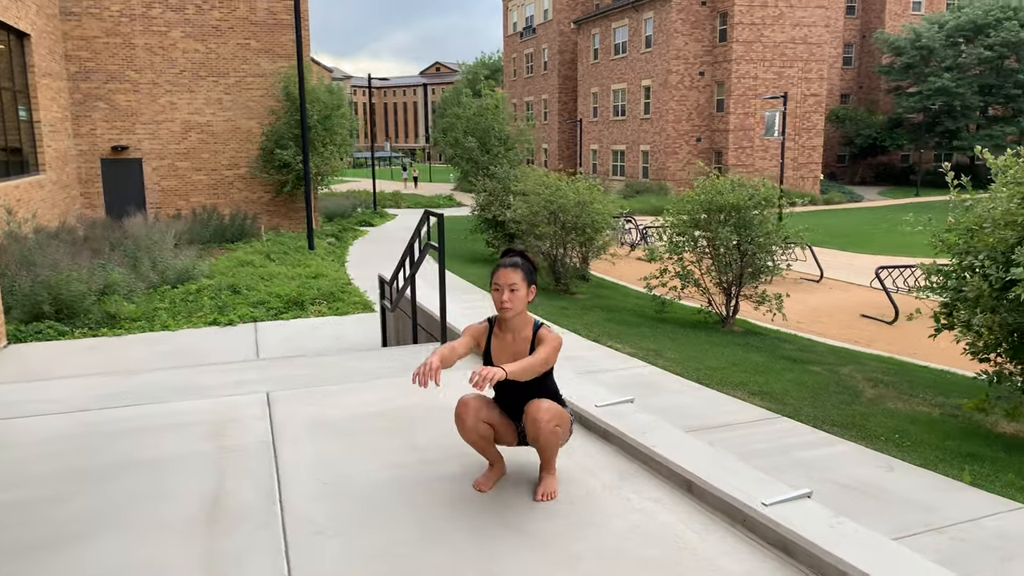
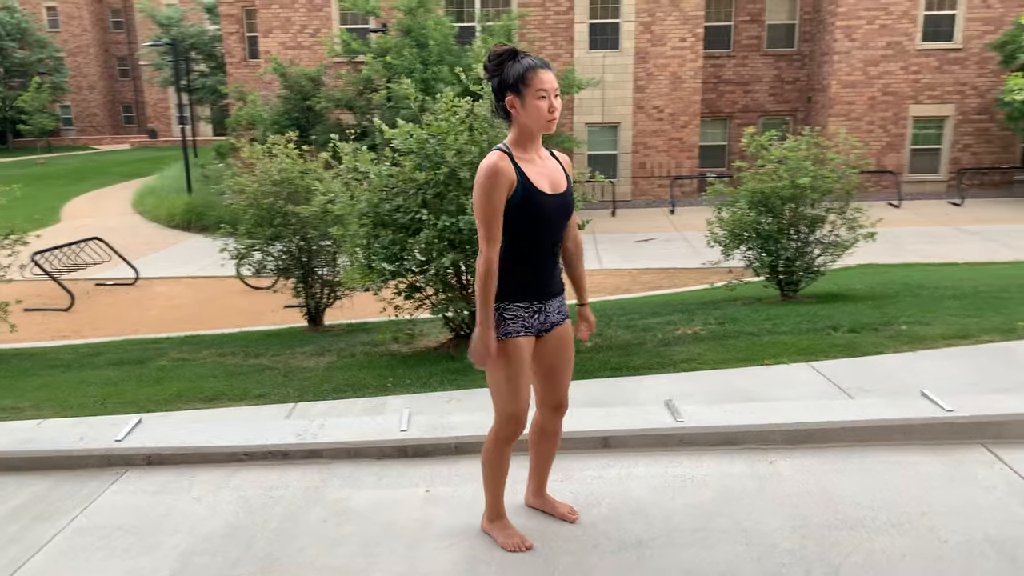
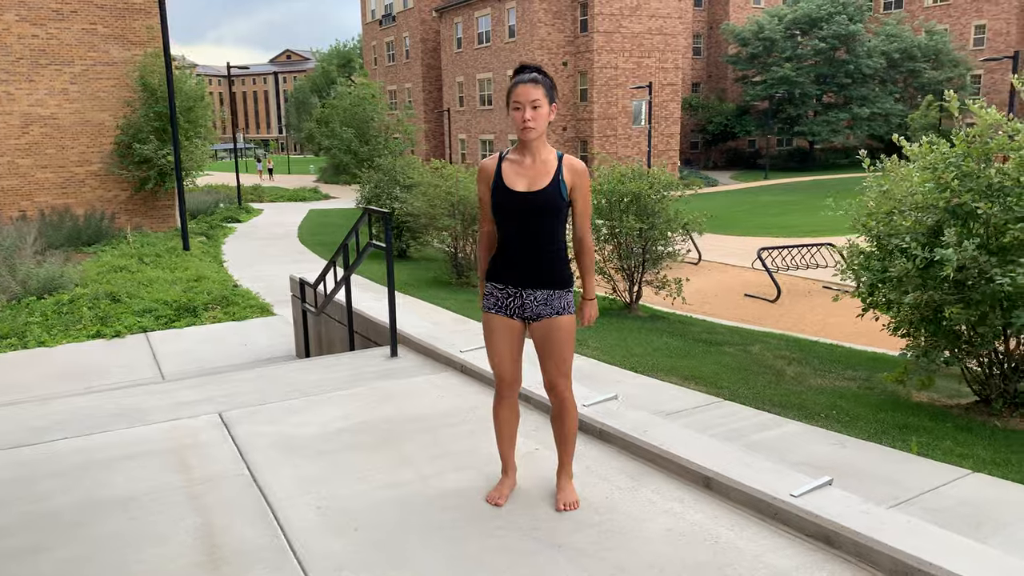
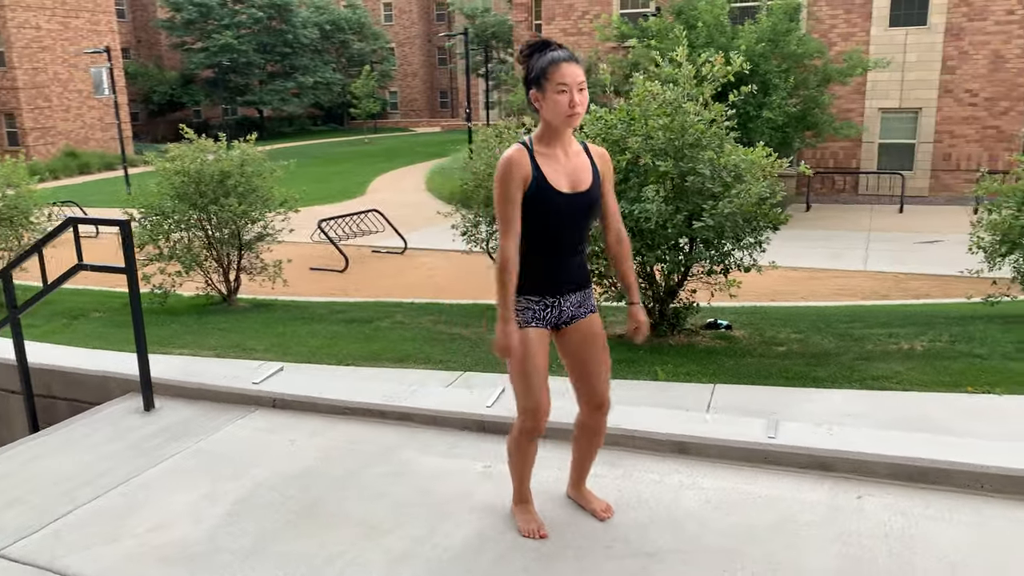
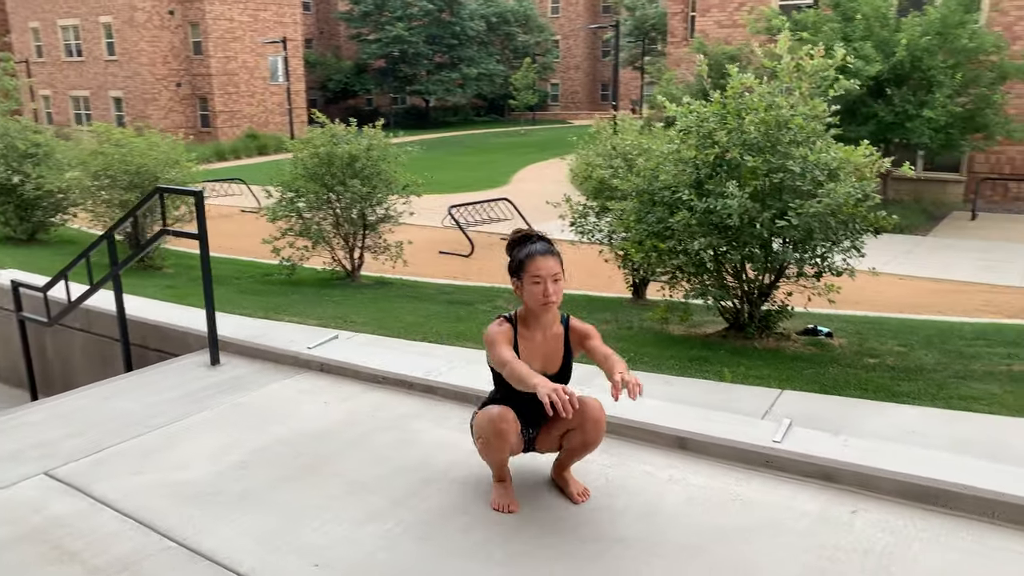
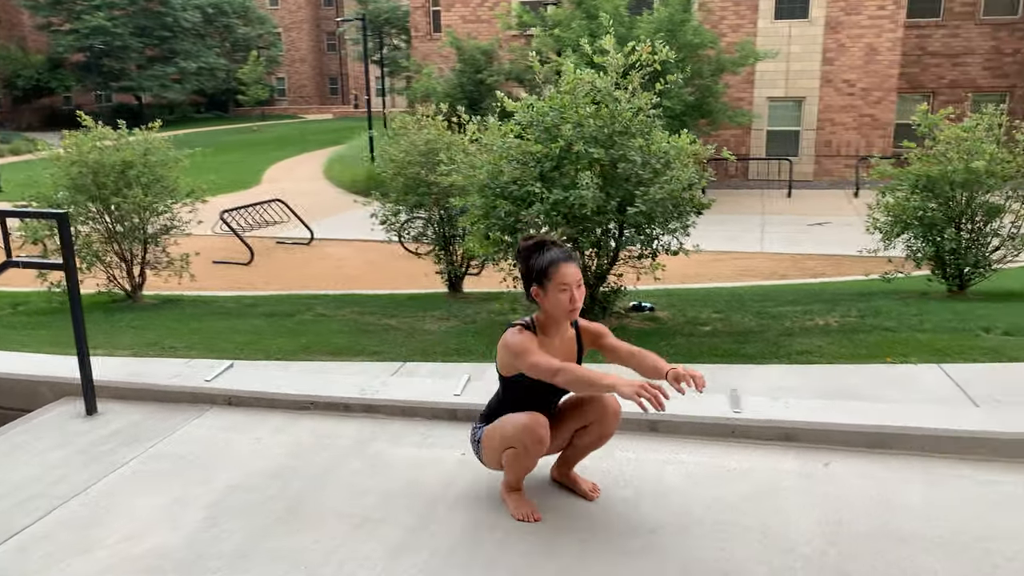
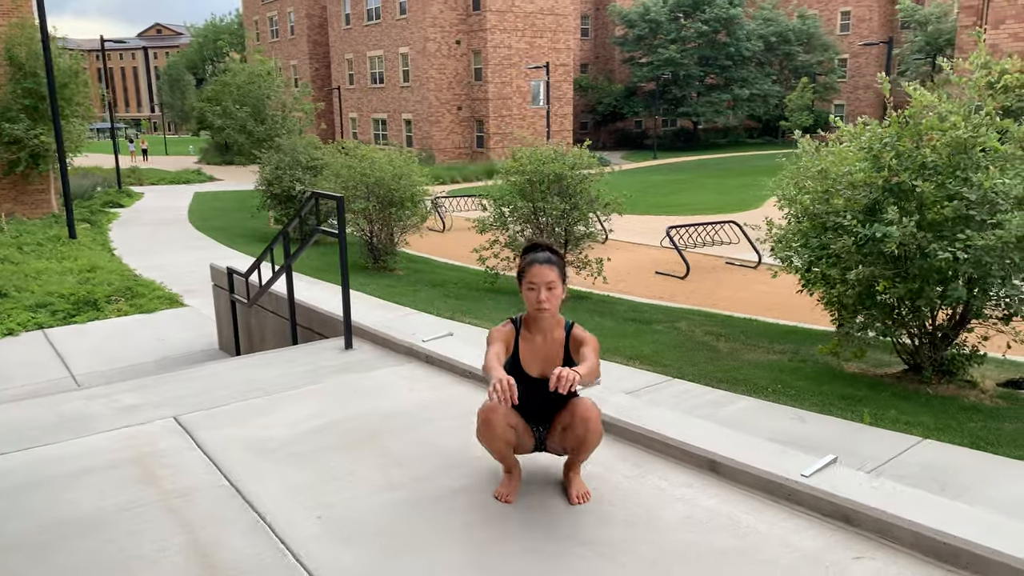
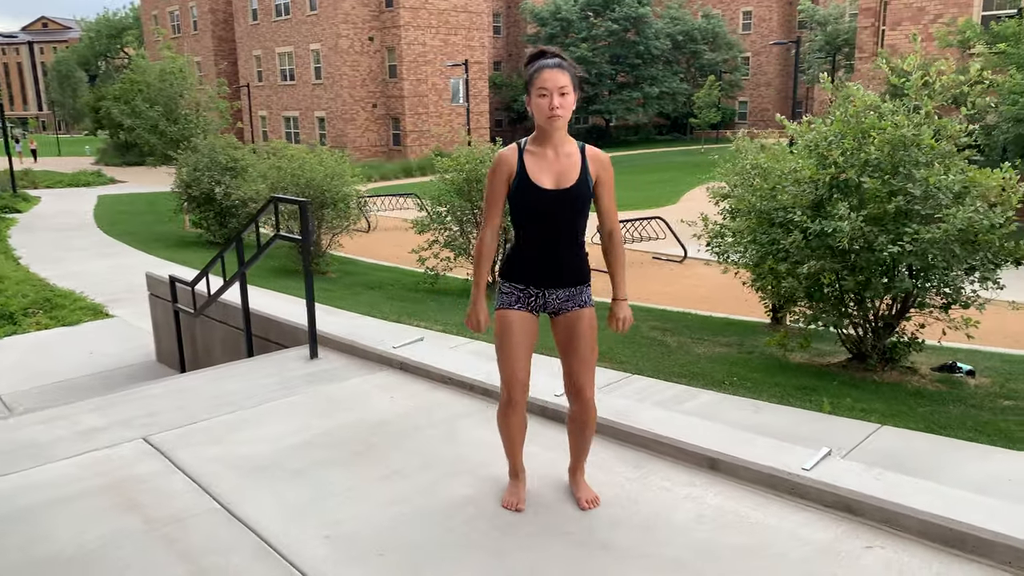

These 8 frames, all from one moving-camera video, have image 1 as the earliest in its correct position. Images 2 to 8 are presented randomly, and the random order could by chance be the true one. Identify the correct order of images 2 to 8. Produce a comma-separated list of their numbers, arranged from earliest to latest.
3, 7, 8, 5, 4, 6, 2
